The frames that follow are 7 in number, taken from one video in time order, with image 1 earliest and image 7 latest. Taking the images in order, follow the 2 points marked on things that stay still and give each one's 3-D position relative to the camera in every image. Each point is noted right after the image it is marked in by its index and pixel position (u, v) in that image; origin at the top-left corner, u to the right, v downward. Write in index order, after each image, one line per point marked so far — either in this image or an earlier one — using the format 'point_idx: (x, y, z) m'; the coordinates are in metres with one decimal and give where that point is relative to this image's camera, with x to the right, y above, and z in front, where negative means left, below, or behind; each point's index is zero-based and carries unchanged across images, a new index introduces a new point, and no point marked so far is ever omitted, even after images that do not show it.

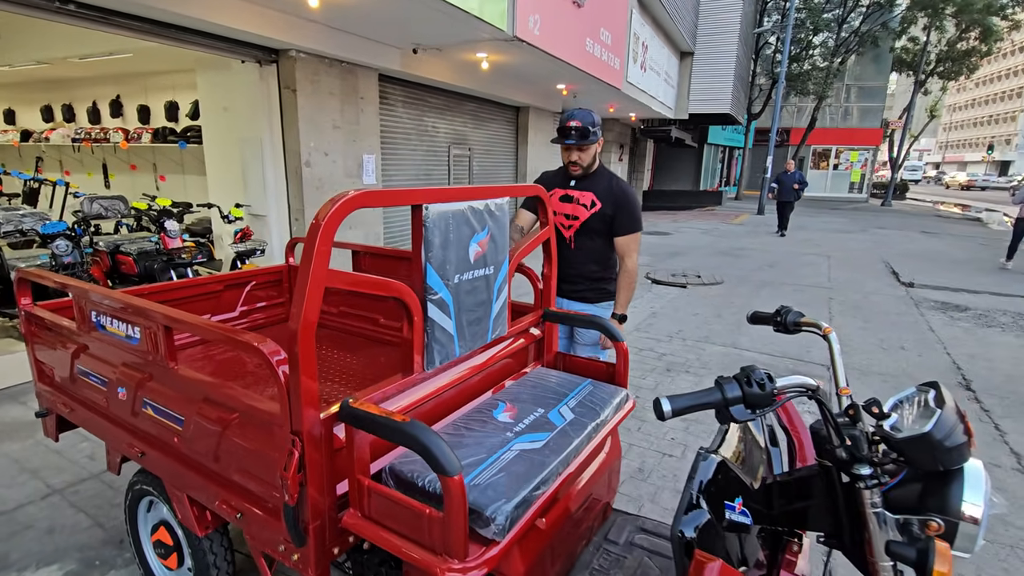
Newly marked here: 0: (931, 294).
0: (+5.9, -0.1, +7.3) m
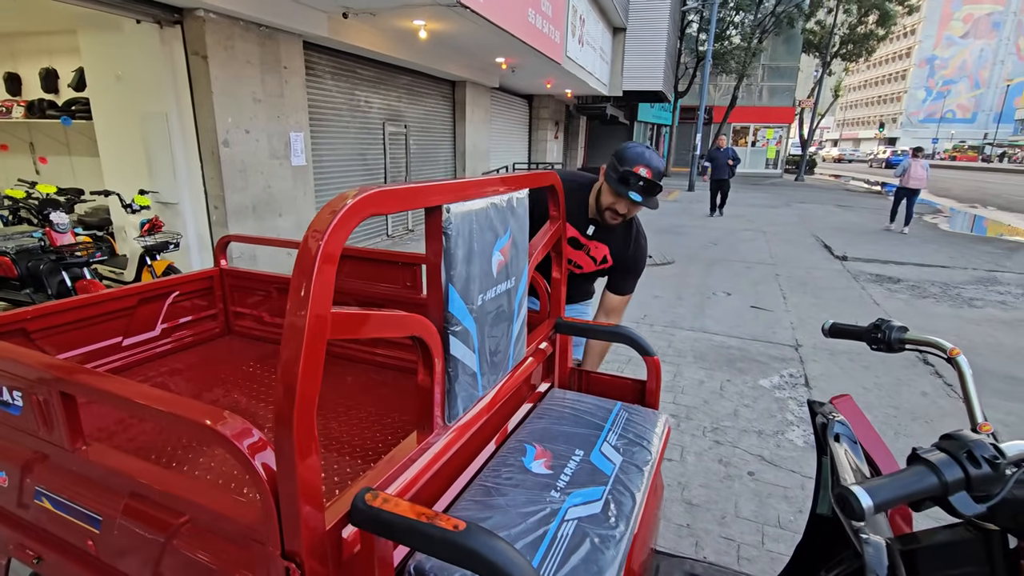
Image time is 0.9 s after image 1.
0: (+5.2, +0.3, +7.6) m
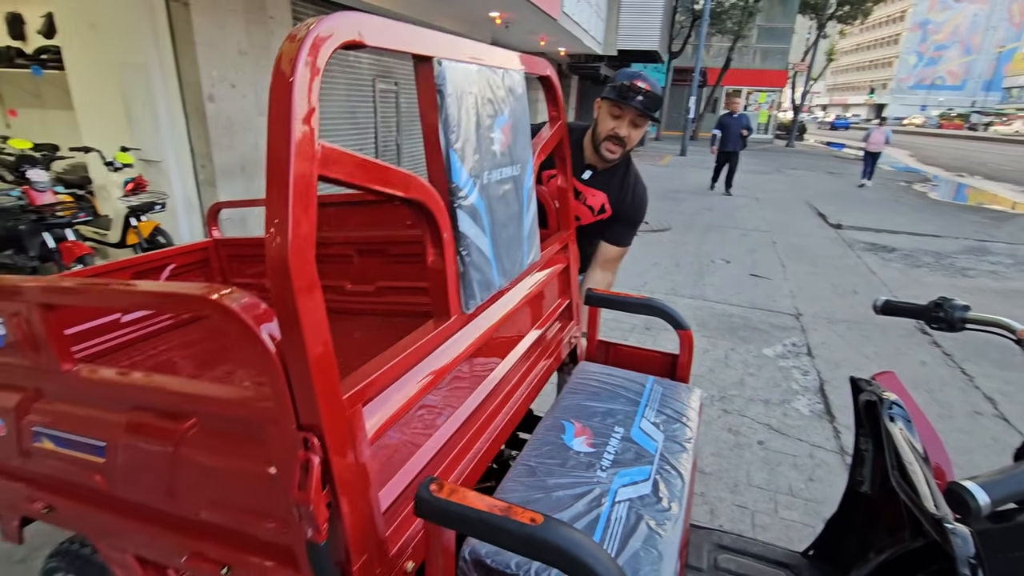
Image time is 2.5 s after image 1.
0: (+5.2, +0.8, +7.7) m
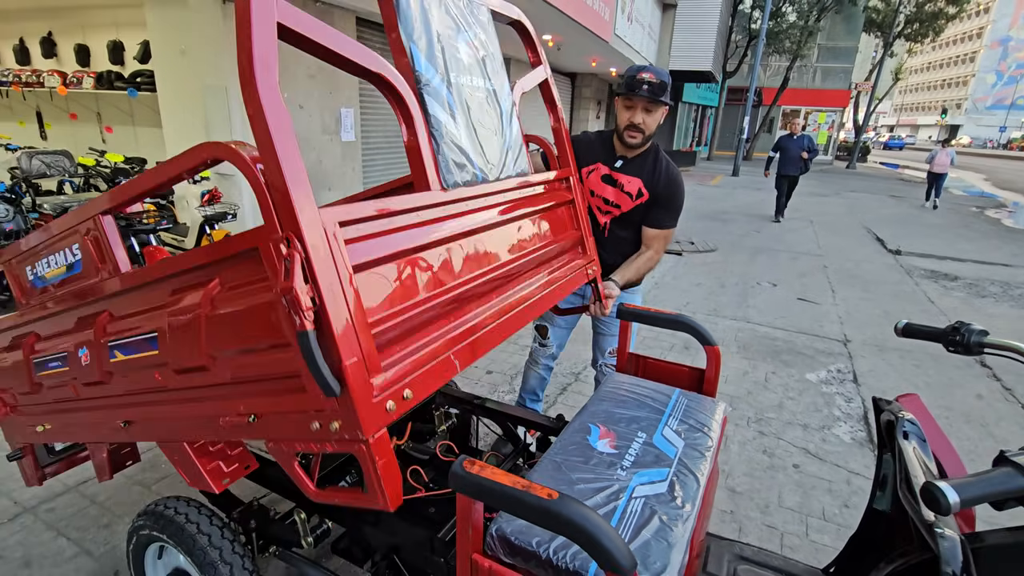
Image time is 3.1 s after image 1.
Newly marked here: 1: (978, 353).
0: (+5.8, +0.4, +7.3) m
1: (+1.1, -0.2, +1.3) m
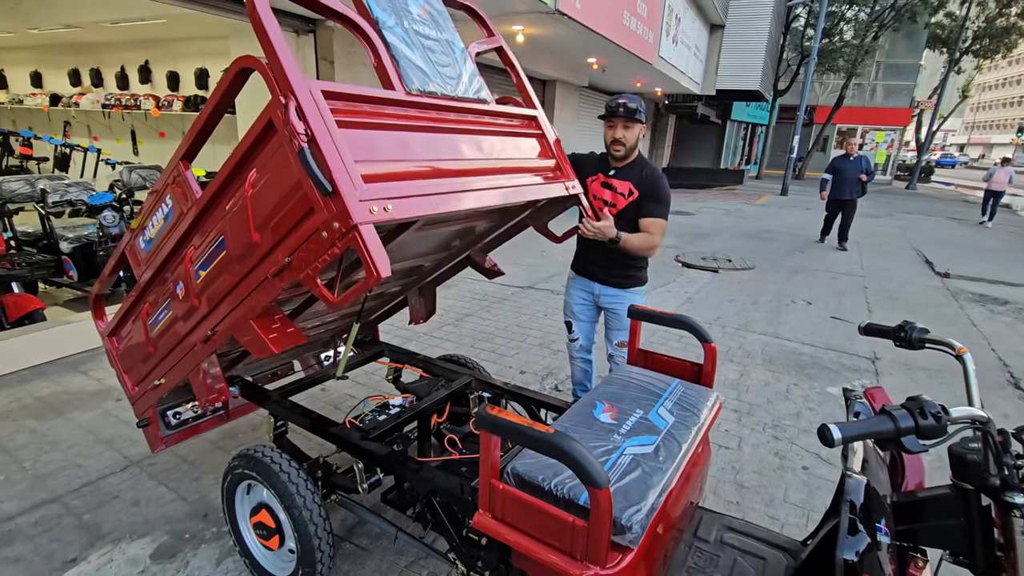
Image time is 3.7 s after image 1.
0: (+6.4, 0.0, +7.2) m
1: (+1.2, -0.2, +1.5) m
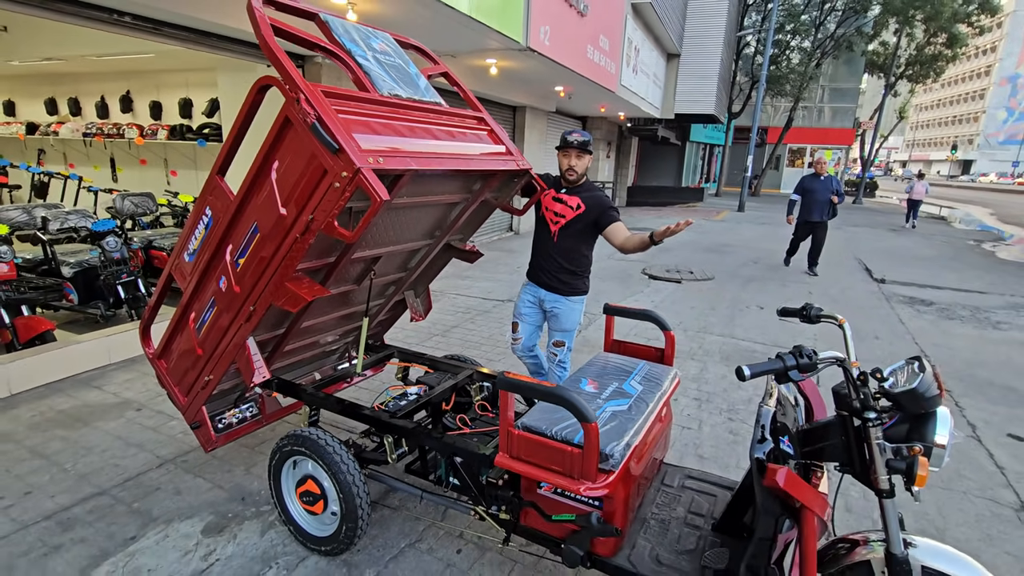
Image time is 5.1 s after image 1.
0: (+6.1, 0.0, +8.0) m
1: (+1.2, -0.1, +2.0) m
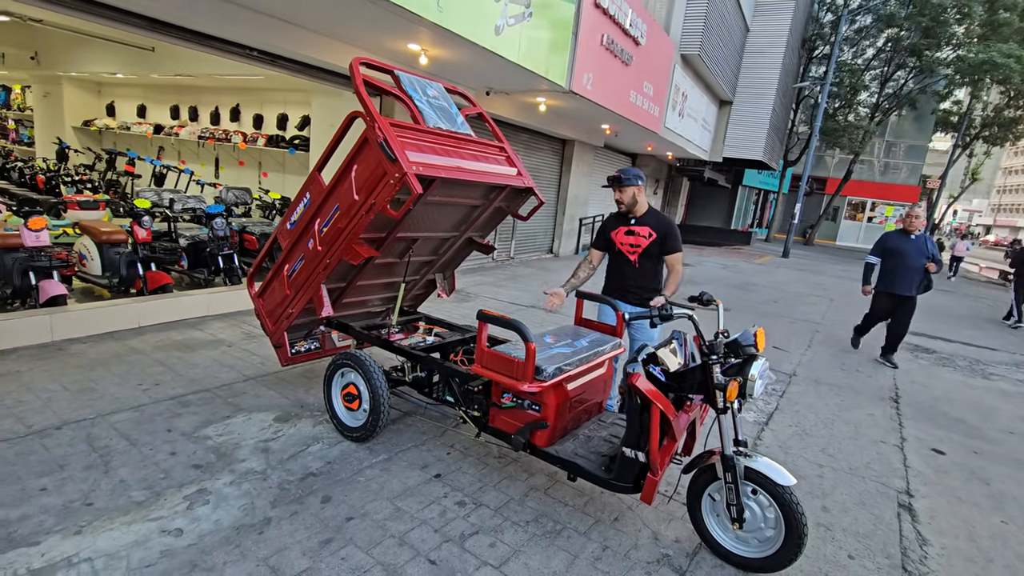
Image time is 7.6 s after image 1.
0: (+6.5, -0.8, +8.4) m
1: (+1.1, -0.1, +2.9) m
